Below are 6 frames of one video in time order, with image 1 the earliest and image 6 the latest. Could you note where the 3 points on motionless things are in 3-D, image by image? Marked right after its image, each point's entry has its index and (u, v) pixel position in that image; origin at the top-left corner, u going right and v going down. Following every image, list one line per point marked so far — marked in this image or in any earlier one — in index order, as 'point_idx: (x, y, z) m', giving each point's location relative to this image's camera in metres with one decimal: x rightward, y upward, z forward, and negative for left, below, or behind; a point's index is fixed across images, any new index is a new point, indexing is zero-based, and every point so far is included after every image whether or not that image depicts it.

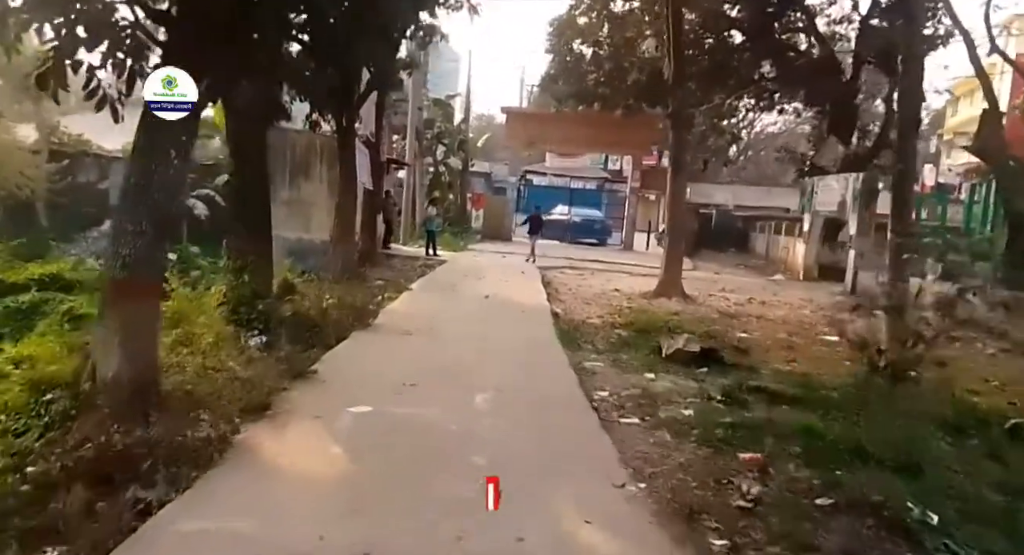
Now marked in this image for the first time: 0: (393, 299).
0: (-1.4, -0.3, +10.3) m
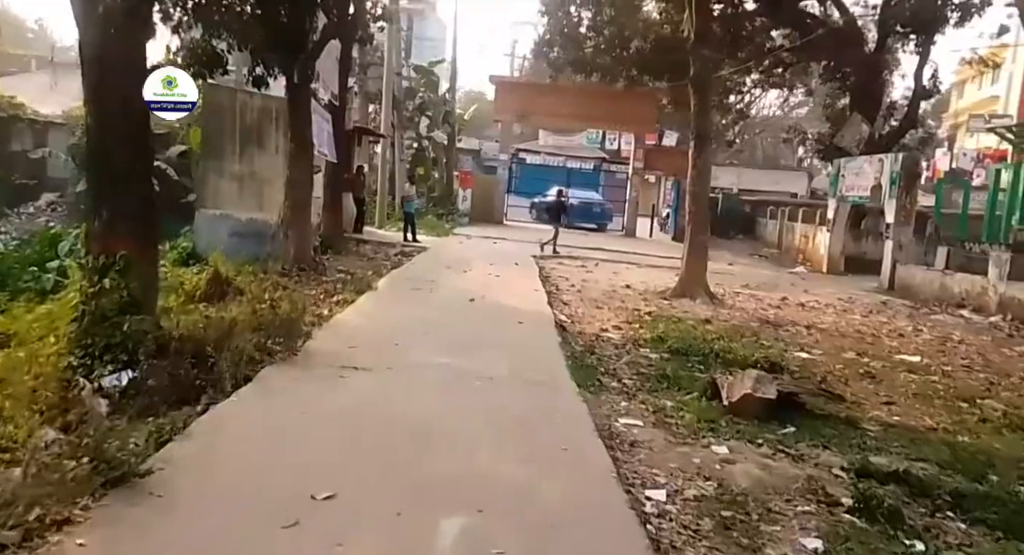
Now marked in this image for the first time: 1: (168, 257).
0: (-1.5, -0.2, +8.0) m
1: (-4.1, +0.3, +10.8) m
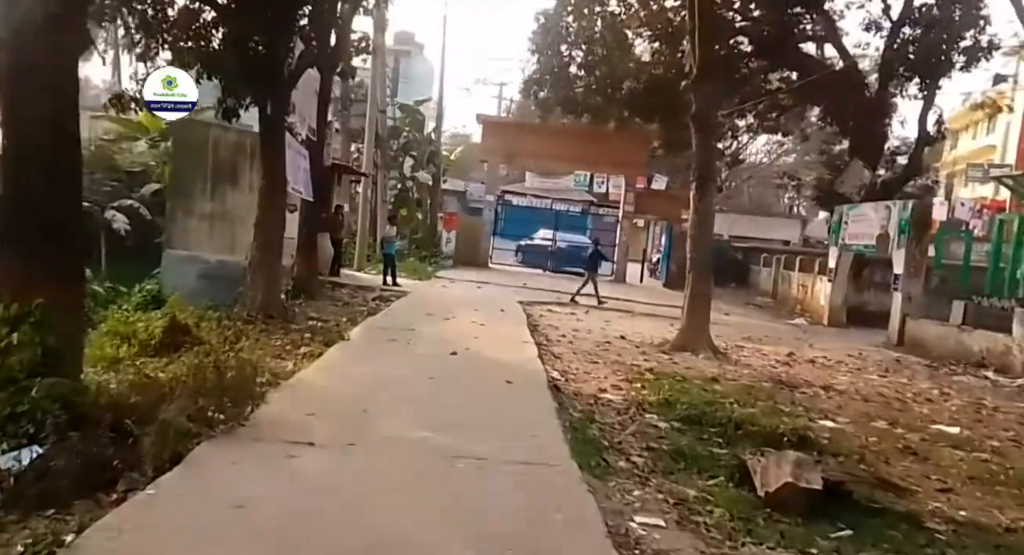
0: (-1.6, -0.6, +7.1) m
1: (-4.2, -0.2, +9.8) m
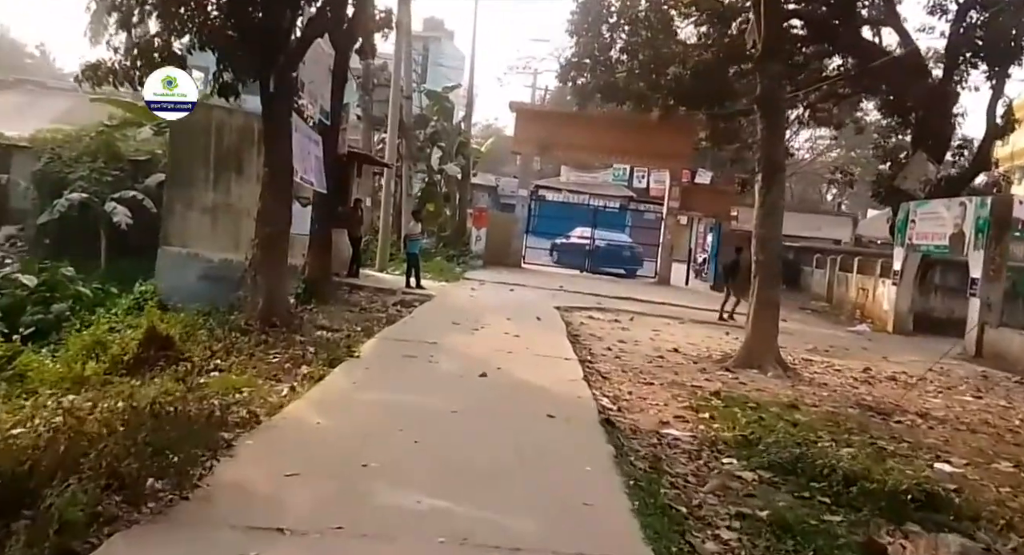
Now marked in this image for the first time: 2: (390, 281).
0: (-1.3, -0.7, +5.8) m
1: (-3.8, -0.3, +8.6) m
2: (-2.0, -0.1, +14.6) m
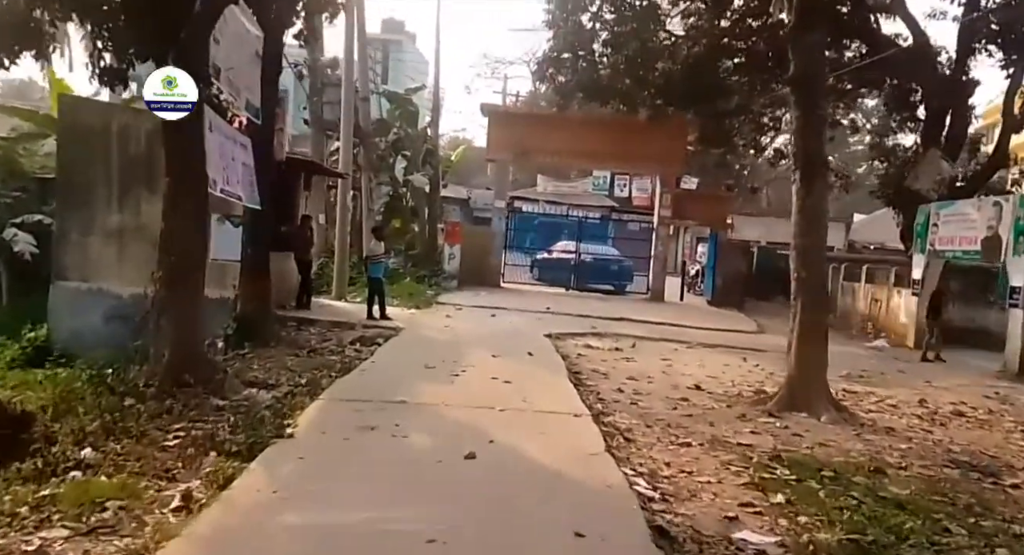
0: (-1.3, -0.9, +3.9) m
1: (-3.9, -0.6, +6.6) m
2: (-2.3, -0.4, +12.7) m
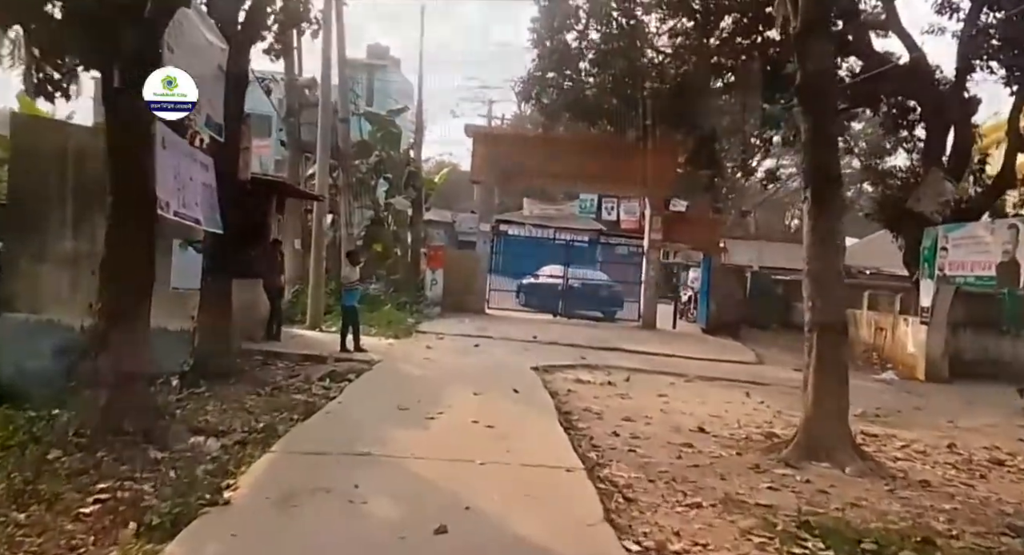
0: (-1.4, -1.1, +3.0) m
1: (-4.1, -0.8, +5.7) m
2: (-2.5, -0.8, +11.7) m
